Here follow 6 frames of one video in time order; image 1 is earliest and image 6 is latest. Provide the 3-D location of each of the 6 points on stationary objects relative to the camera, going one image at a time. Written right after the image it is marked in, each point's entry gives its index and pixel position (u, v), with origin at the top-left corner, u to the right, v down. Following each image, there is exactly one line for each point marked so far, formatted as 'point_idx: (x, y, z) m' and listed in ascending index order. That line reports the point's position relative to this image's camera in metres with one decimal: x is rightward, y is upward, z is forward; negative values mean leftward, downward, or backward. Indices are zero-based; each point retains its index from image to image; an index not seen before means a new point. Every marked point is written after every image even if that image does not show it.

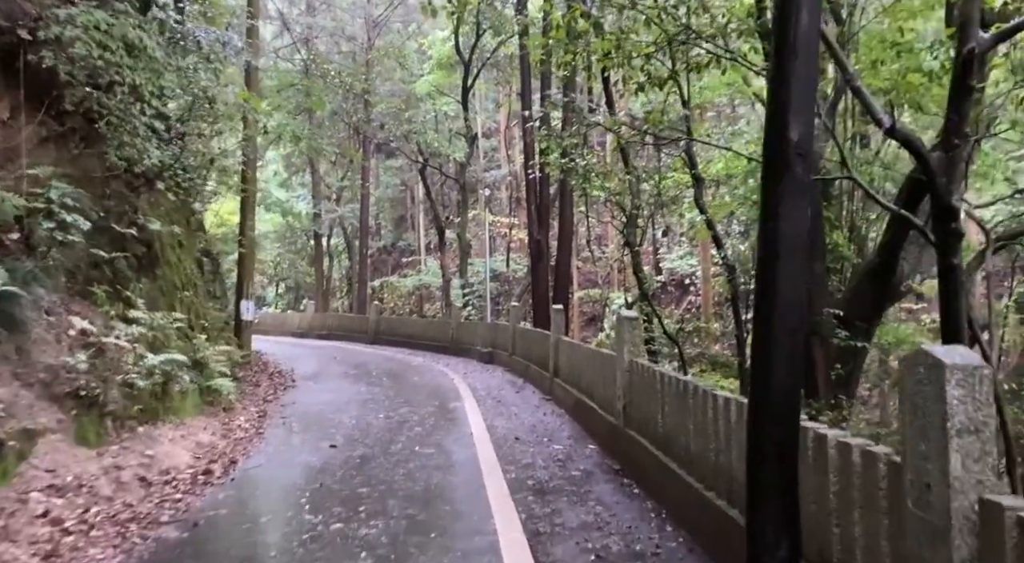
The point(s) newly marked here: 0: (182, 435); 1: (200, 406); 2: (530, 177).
0: (-3.7, -1.7, +8.9) m
1: (-4.2, -1.7, +10.6) m
2: (+0.4, +2.7, +19.5) m
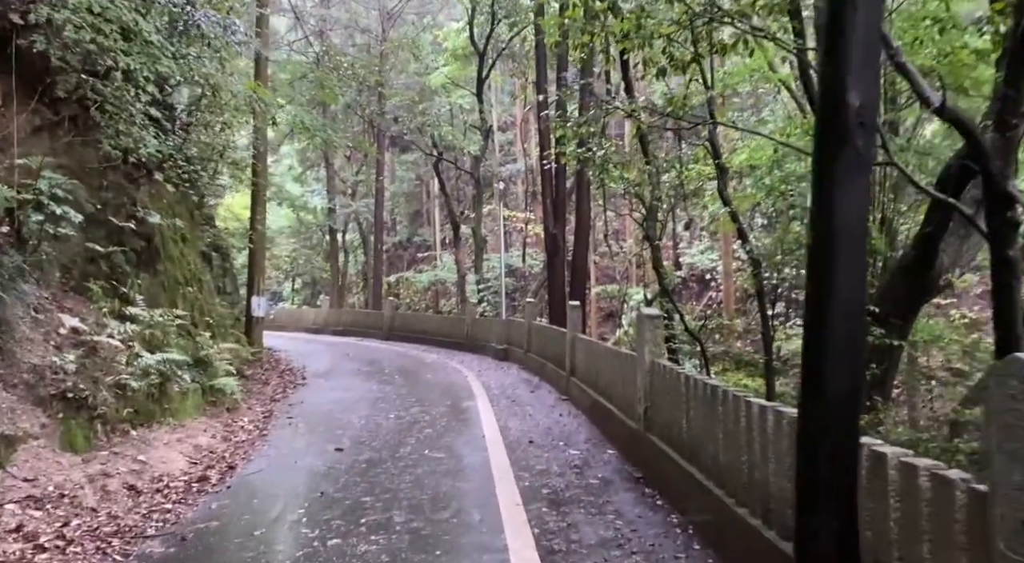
0: (-3.6, -1.7, +8.5) m
1: (-4.0, -1.6, +10.2) m
2: (+0.8, +2.8, +19.0) m
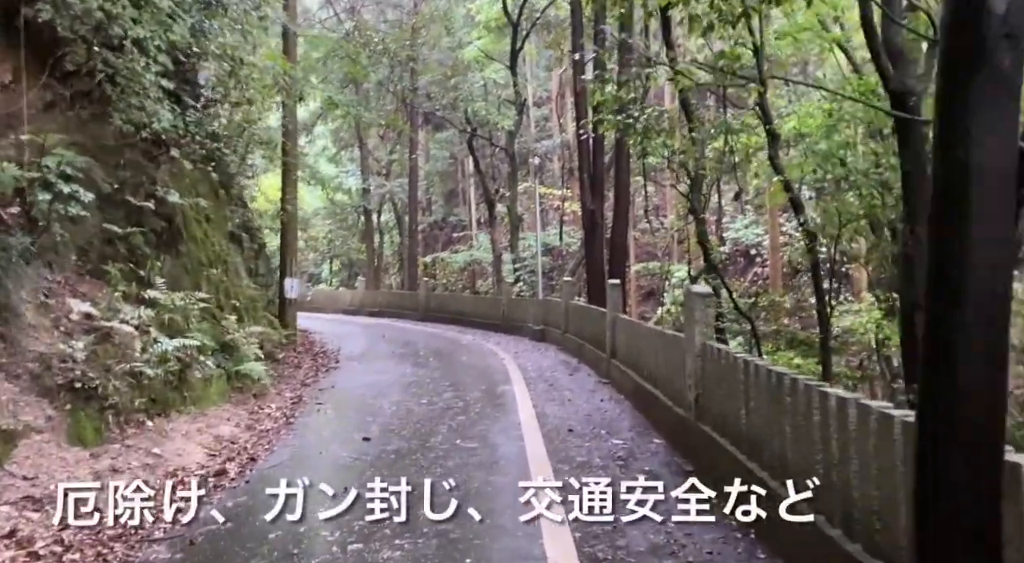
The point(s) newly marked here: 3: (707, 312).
0: (-3.2, -1.5, +8.0) m
1: (-3.5, -1.4, +9.8) m
2: (+1.6, +3.3, +18.2) m
3: (+1.7, -0.3, +6.9) m
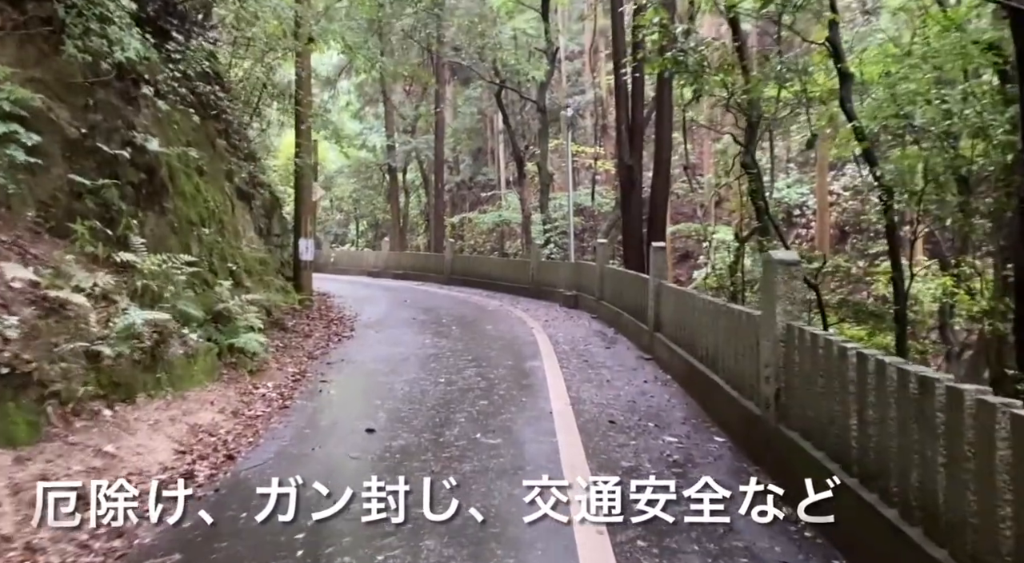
0: (-2.9, -1.2, +6.8) m
1: (-3.2, -0.9, +8.6) m
2: (+2.3, +4.1, +16.5) m
3: (+1.9, 0.0, +5.5) m
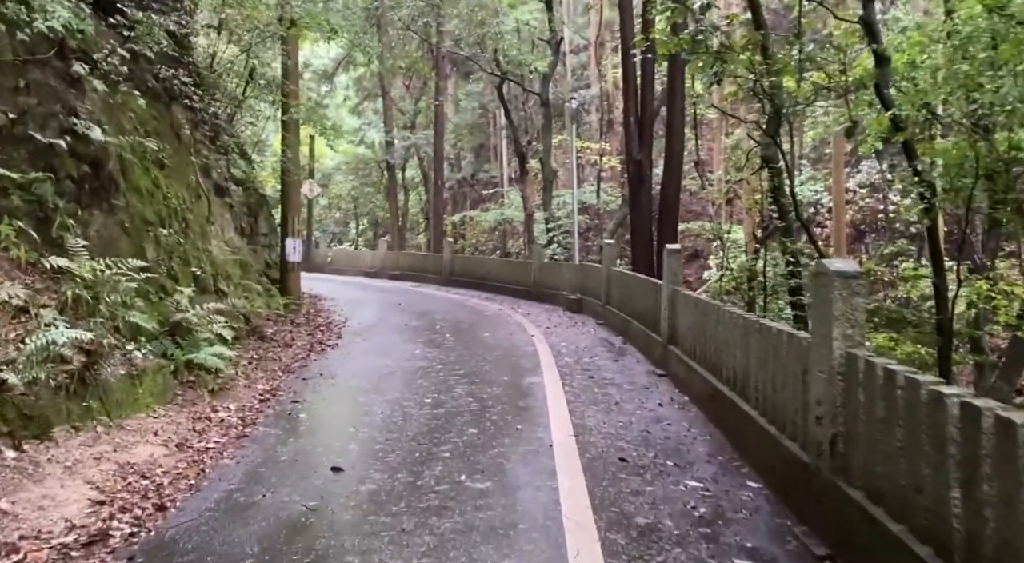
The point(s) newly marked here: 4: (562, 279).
0: (-3.0, -1.2, +5.7) m
1: (-3.3, -1.0, +7.5) m
2: (+2.3, +4.0, +15.4) m
3: (+1.8, -0.1, +4.3) m
4: (+1.2, +0.1, +18.4) m
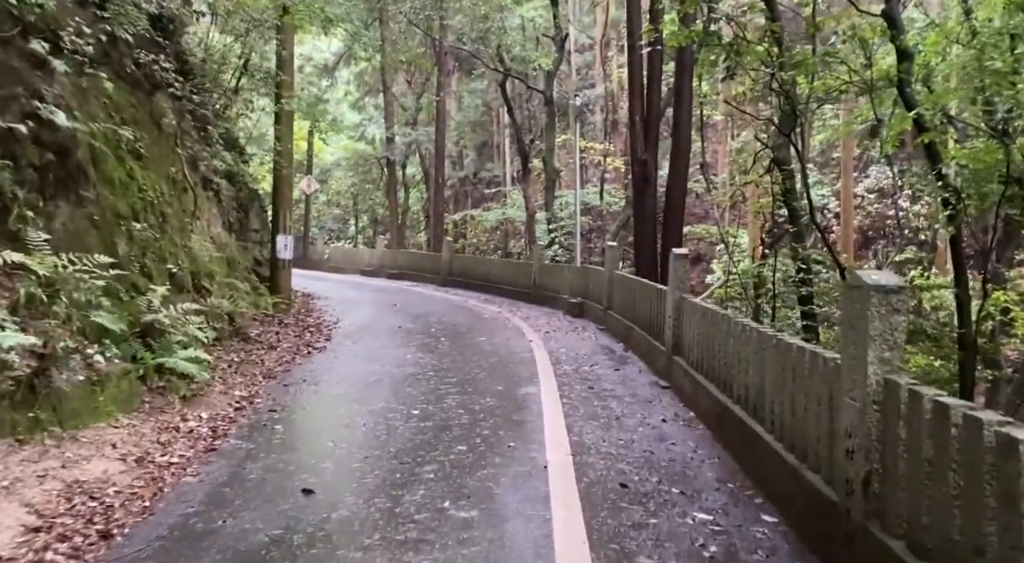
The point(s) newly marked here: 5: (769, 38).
0: (-3.0, -1.2, +5.2) m
1: (-3.3, -1.0, +6.9) m
2: (+2.3, +3.9, +14.8) m
3: (+1.8, -0.2, +3.8) m
4: (+1.1, 0.0, +17.8) m
5: (+3.0, +2.9, +9.5) m
